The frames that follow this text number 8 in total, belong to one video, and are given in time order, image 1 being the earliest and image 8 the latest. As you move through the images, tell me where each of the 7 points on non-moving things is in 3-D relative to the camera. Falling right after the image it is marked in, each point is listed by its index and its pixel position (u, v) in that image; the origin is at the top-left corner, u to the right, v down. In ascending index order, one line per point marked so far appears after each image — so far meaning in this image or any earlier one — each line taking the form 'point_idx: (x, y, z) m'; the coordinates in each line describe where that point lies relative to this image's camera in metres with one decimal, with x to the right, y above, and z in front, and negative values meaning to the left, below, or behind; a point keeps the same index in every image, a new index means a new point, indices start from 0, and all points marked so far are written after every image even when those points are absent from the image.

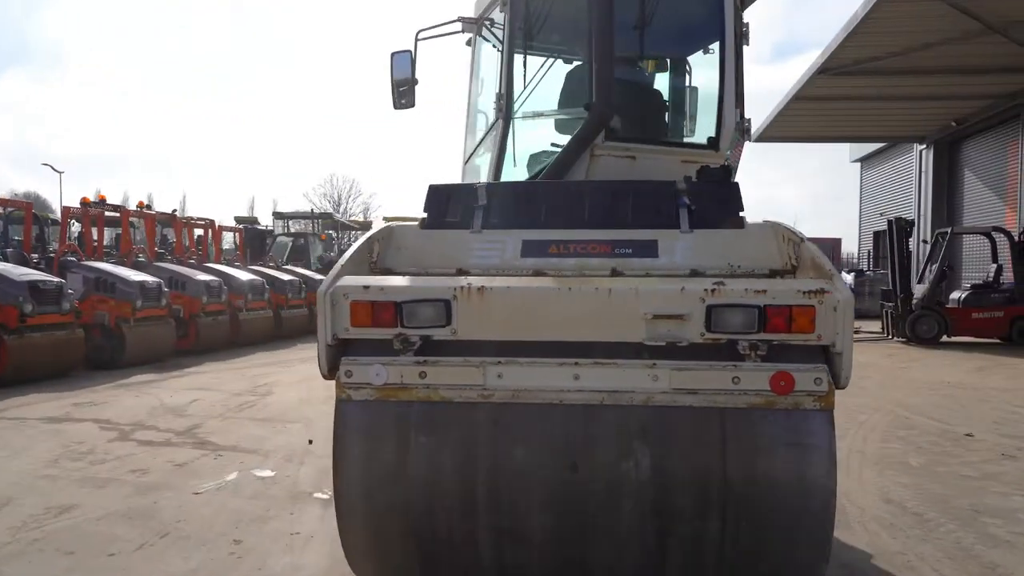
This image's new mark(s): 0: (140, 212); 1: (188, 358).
0: (-5.1, +1.0, +10.4) m
1: (-3.7, -0.8, +8.8) m
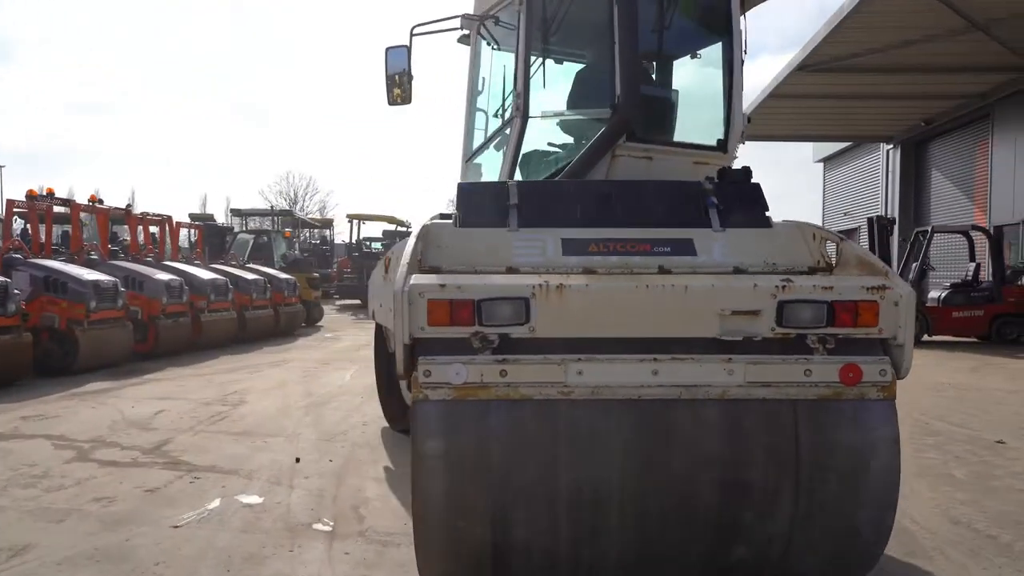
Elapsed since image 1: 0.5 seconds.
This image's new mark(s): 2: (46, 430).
0: (-5.4, +1.0, +9.7) m
1: (-3.9, -0.8, +8.2) m
2: (-2.9, -0.9, +4.7) m
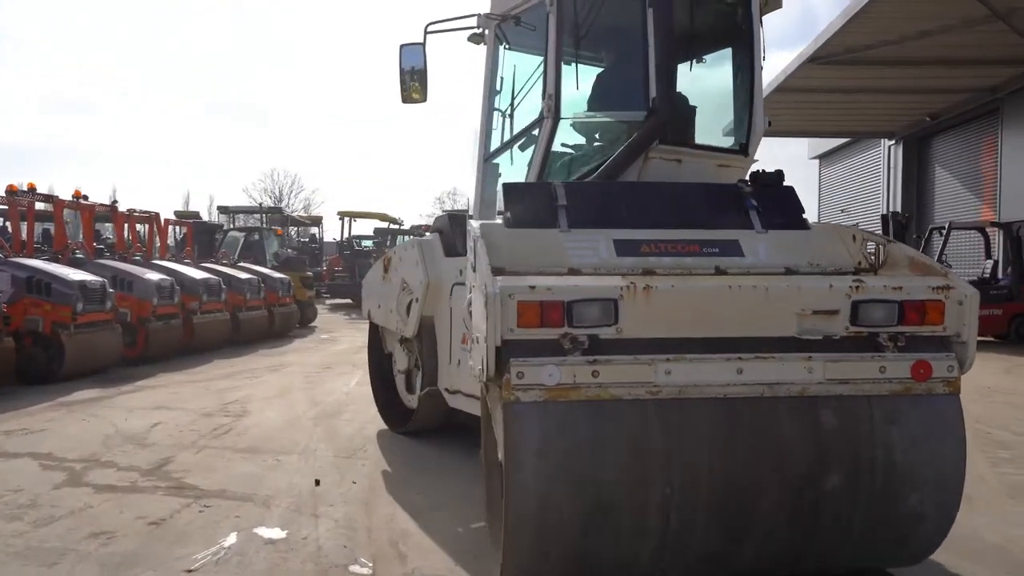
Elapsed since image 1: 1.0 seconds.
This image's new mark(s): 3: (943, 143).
0: (-5.3, +1.0, +9.2) m
1: (-3.8, -0.8, +7.7) m
2: (-2.7, -0.9, +4.2) m
3: (+8.8, +3.0, +15.6) m
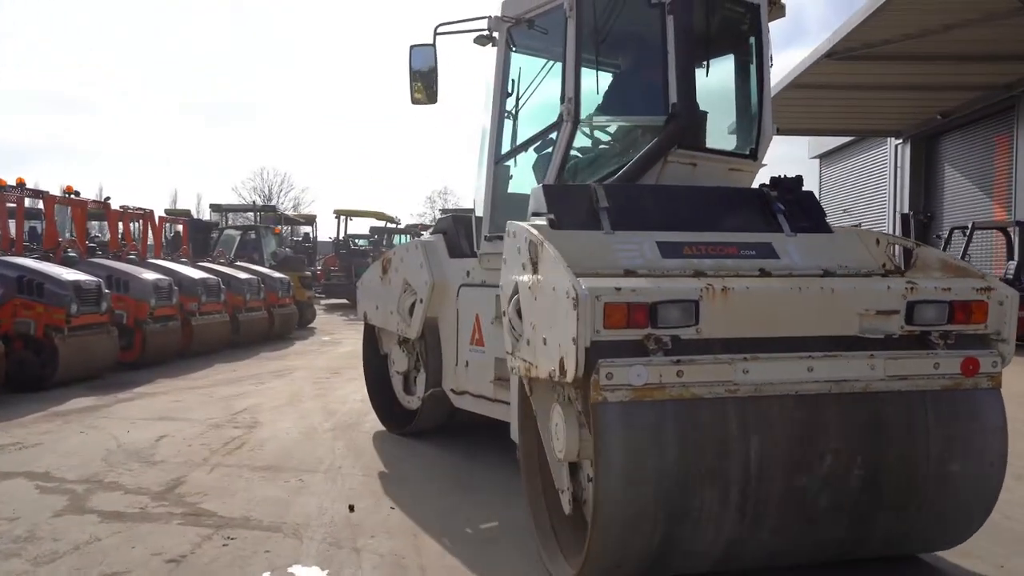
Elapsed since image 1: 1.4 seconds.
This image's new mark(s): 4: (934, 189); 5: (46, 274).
0: (-5.1, +1.0, +8.8) m
1: (-3.6, -0.8, +7.3) m
2: (-2.5, -0.9, +3.9) m
3: (+8.9, +2.9, +15.3) m
4: (+9.0, +2.1, +16.2) m
5: (-3.9, +0.1, +6.4) m
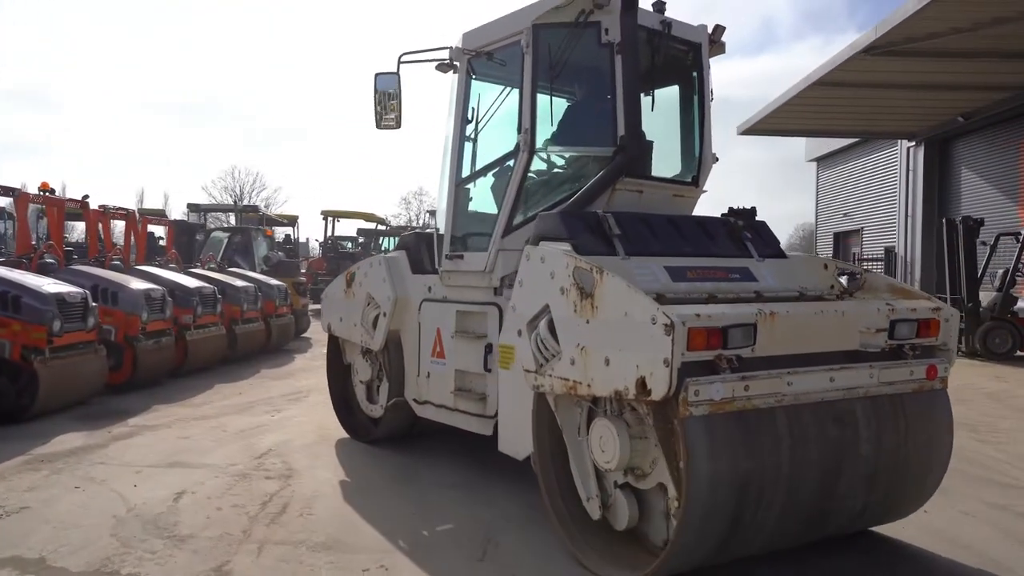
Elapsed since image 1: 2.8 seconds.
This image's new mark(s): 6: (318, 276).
0: (-4.8, +0.9, +7.8) m
1: (-3.2, -0.9, +6.4) m
2: (-1.9, -1.0, +3.0) m
3: (+9.0, +2.8, +14.9) m
4: (+9.0, +1.9, +15.7) m
5: (-3.5, 0.0, +5.4) m
6: (-4.8, +0.3, +18.8) m
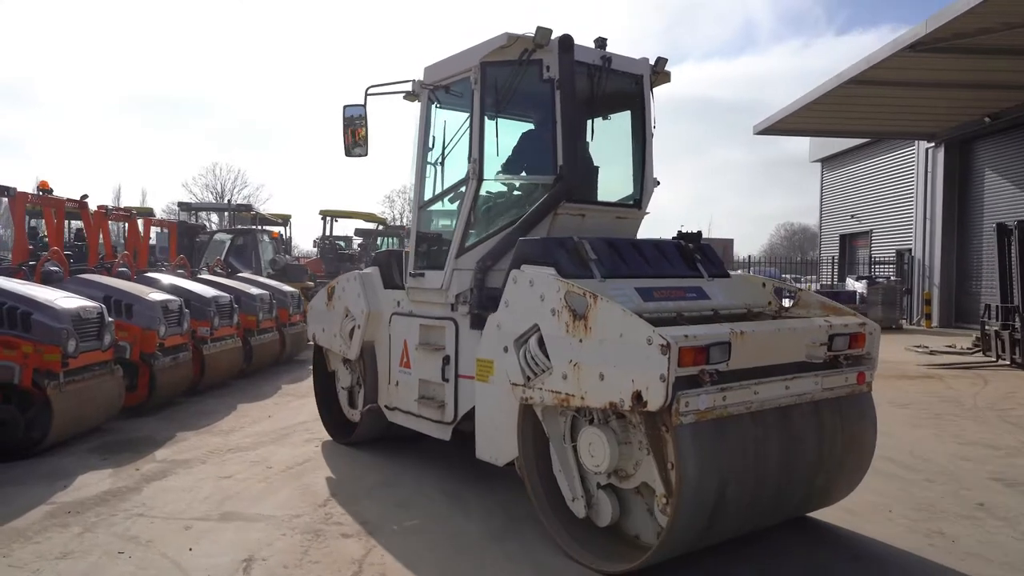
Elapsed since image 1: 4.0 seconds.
0: (-4.4, +0.8, +7.1) m
1: (-2.8, -1.0, +5.7) m
2: (-1.4, -1.1, +2.3) m
3: (+9.2, +2.7, +14.5) m
4: (+9.2, +1.9, +15.4) m
5: (-3.0, -0.1, +4.7) m
6: (-4.7, +0.2, +18.1) m
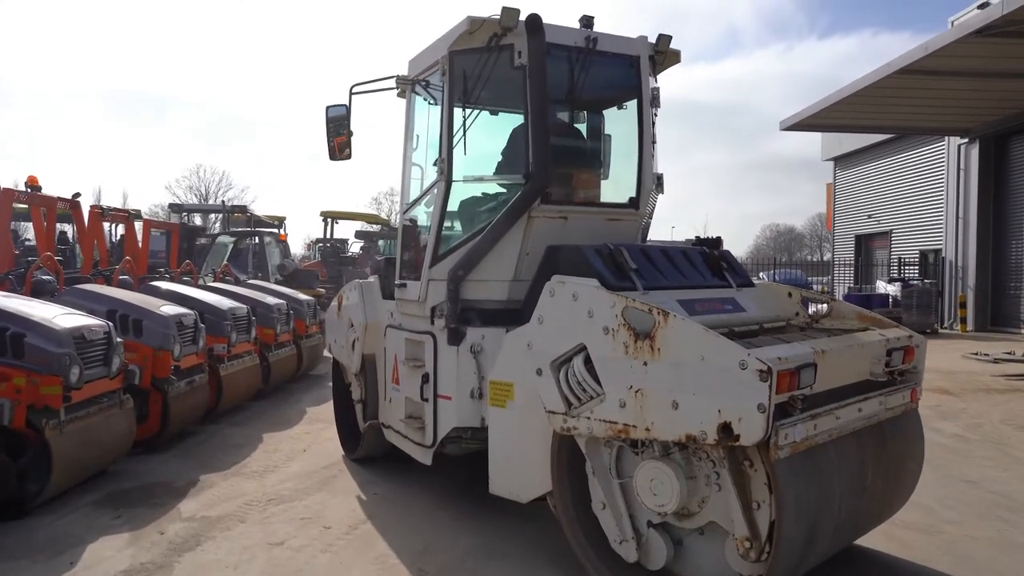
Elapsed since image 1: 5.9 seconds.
0: (-3.9, +0.8, +6.2) m
1: (-2.3, -1.1, +4.8) m
2: (-0.8, -1.2, +1.5) m
3: (+9.5, +2.7, +13.9) m
4: (+9.6, +1.8, +14.7) m
5: (-2.5, -0.1, +3.8) m
6: (-4.4, +0.1, +17.2) m
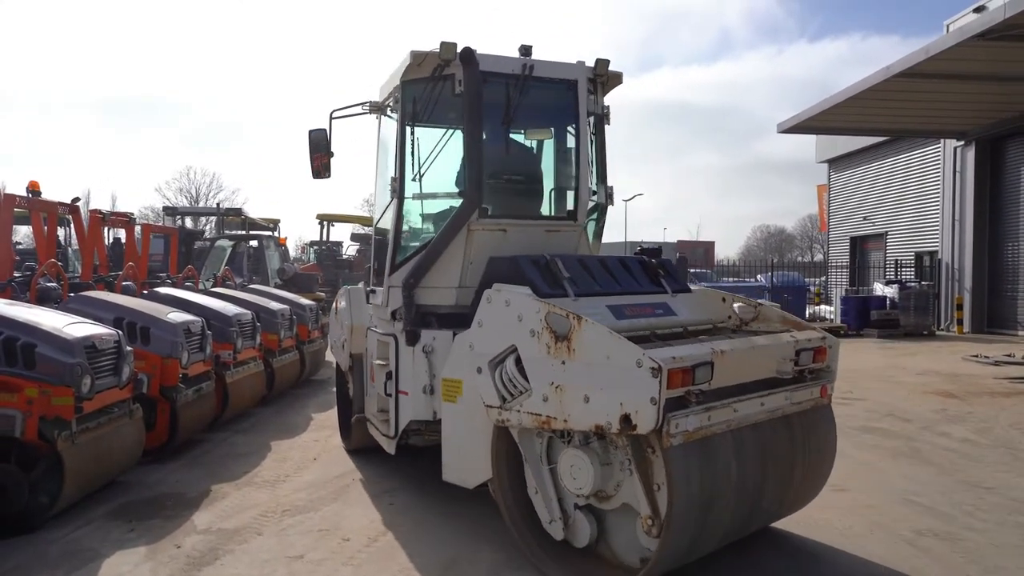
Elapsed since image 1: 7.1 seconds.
0: (-3.8, +0.7, +6.1) m
1: (-2.2, -1.1, +4.7) m
2: (-0.7, -1.2, +1.4) m
3: (+9.5, +2.6, +13.9) m
4: (+9.5, +1.8, +14.8) m
5: (-2.4, -0.2, +3.8) m
6: (-4.5, 0.0, +17.1) m
